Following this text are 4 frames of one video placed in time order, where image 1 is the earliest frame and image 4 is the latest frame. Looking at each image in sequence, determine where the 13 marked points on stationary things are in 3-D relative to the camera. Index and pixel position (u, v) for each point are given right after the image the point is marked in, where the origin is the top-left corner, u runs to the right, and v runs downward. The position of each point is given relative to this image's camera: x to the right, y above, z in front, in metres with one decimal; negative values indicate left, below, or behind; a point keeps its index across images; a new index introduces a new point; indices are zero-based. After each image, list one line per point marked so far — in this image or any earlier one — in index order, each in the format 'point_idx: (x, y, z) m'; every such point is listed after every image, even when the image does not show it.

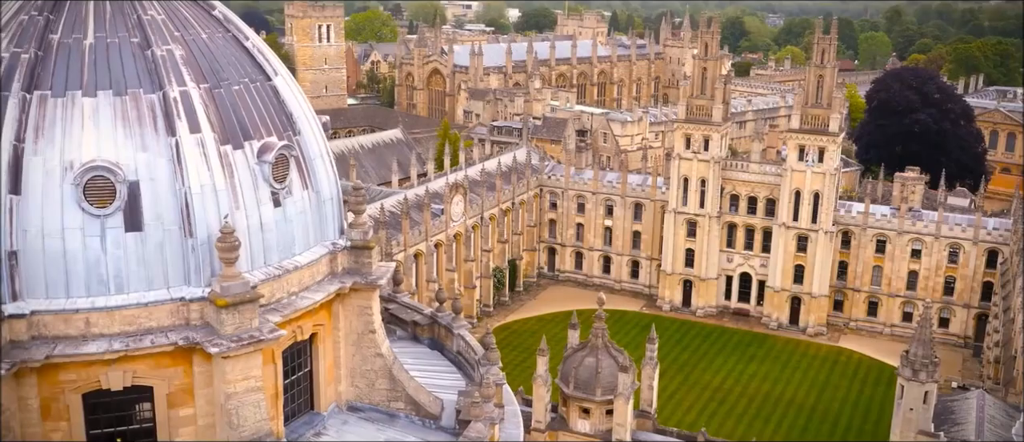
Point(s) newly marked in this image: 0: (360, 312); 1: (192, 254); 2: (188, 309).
0: (-3.0, -1.7, +17.8) m
1: (-5.2, -0.5, +14.7) m
2: (-5.2, -1.4, +14.6) m
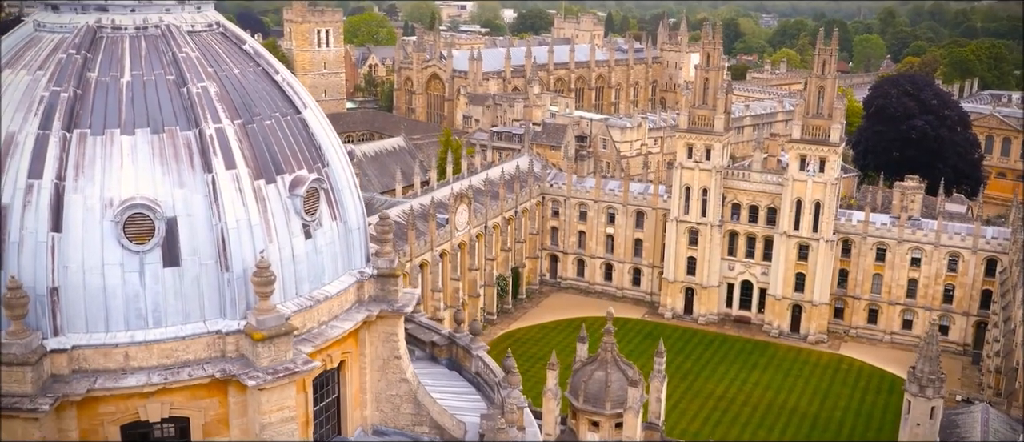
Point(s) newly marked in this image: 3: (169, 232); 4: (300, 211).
0: (-2.5, -2.3, +18.1) m
1: (-4.7, -1.1, +15.0) m
2: (-4.7, -2.0, +14.9) m
3: (-5.5, -0.2, +14.7) m
4: (-3.8, +0.2, +16.1) m
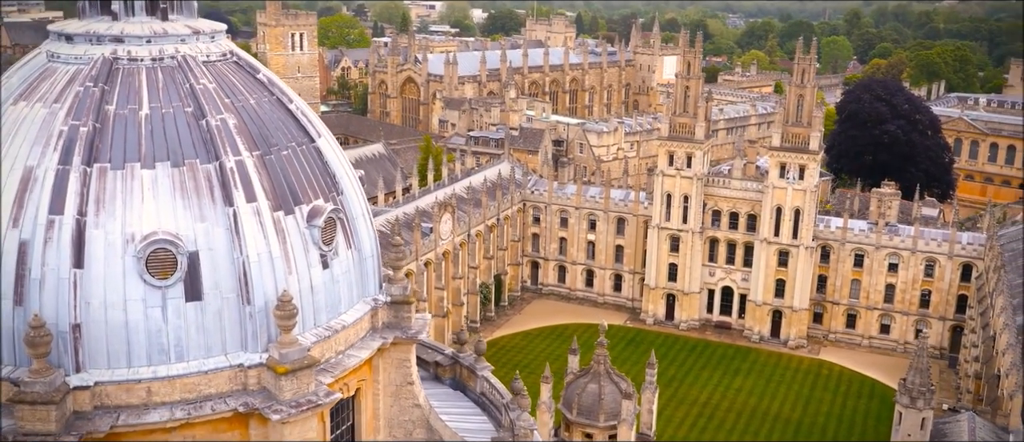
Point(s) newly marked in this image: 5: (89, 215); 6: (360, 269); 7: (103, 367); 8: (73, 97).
0: (-2.2, -2.8, +18.2) m
1: (-4.3, -1.6, +15.0) m
2: (-4.4, -2.5, +14.9) m
3: (-5.2, -0.7, +14.6) m
4: (-3.4, -0.4, +16.2) m
5: (-6.7, +0.1, +14.4) m
6: (-2.9, -0.9, +17.5) m
7: (-6.5, -2.3, +14.4) m
8: (-7.3, +2.1, +15.1) m
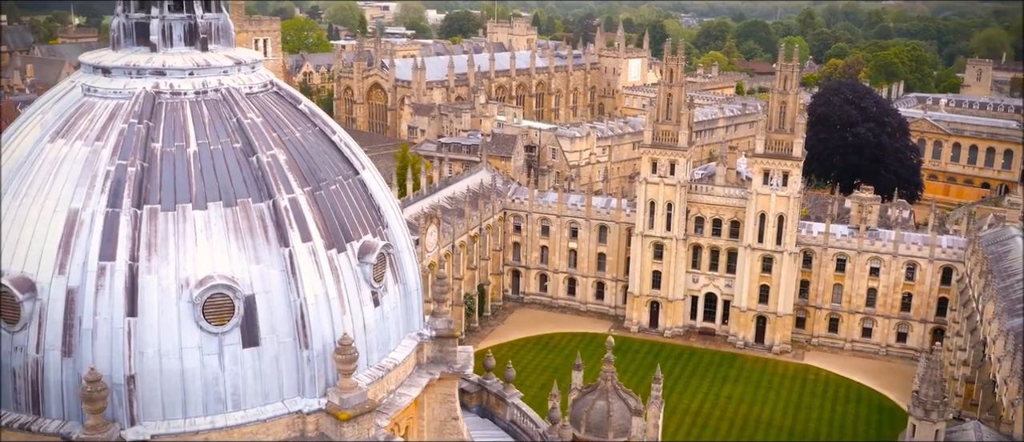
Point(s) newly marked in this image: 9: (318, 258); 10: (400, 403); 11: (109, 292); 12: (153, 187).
0: (-1.3, -3.5, +17.7) m
1: (-3.2, -2.3, +14.4) m
2: (-3.3, -3.2, +14.3) m
3: (-4.1, -1.4, +14.0) m
4: (-2.4, -1.0, +15.6) m
5: (-5.6, -0.6, +13.7) m
6: (-2.0, -1.5, +17.0) m
7: (-5.3, -3.0, +13.7) m
8: (-6.2, +1.4, +14.4) m
9: (-3.2, -0.6, +14.8) m
10: (-1.9, -3.2, +15.9) m
11: (-6.0, -1.0, +13.5) m
12: (-5.6, +0.5, +14.1) m
